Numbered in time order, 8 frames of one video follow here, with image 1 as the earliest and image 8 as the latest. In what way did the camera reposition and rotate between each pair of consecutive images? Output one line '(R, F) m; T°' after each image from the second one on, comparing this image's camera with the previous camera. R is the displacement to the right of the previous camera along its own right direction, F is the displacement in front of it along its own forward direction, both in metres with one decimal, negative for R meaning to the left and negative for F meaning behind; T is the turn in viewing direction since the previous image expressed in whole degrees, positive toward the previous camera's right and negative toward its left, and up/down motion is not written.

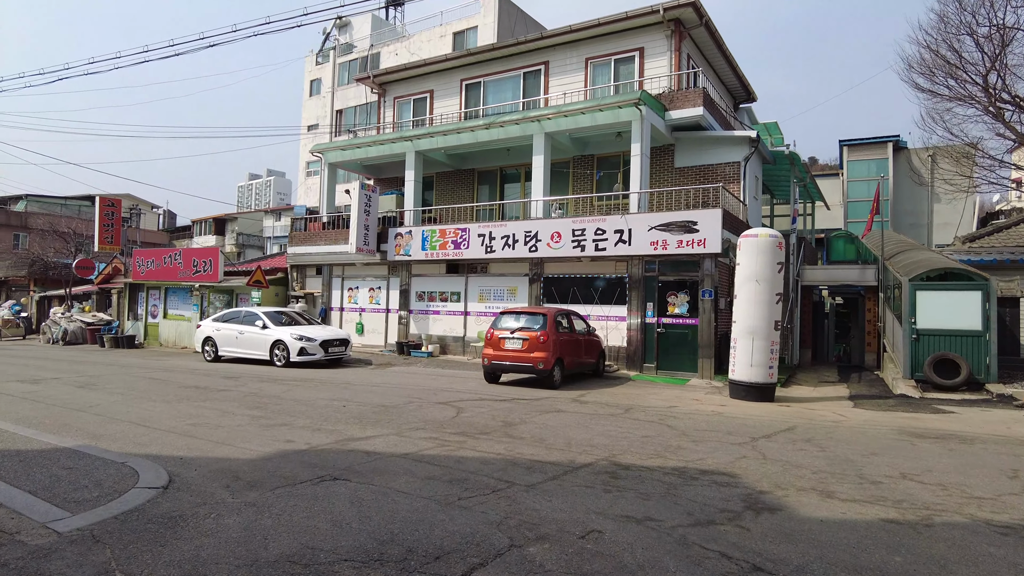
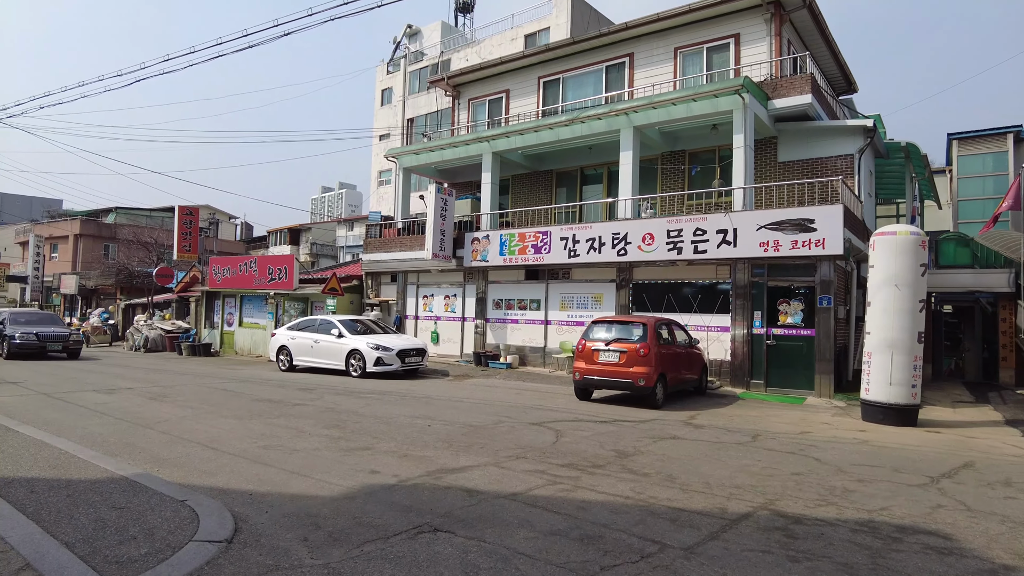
(-0.5, +1.1) m; -6°
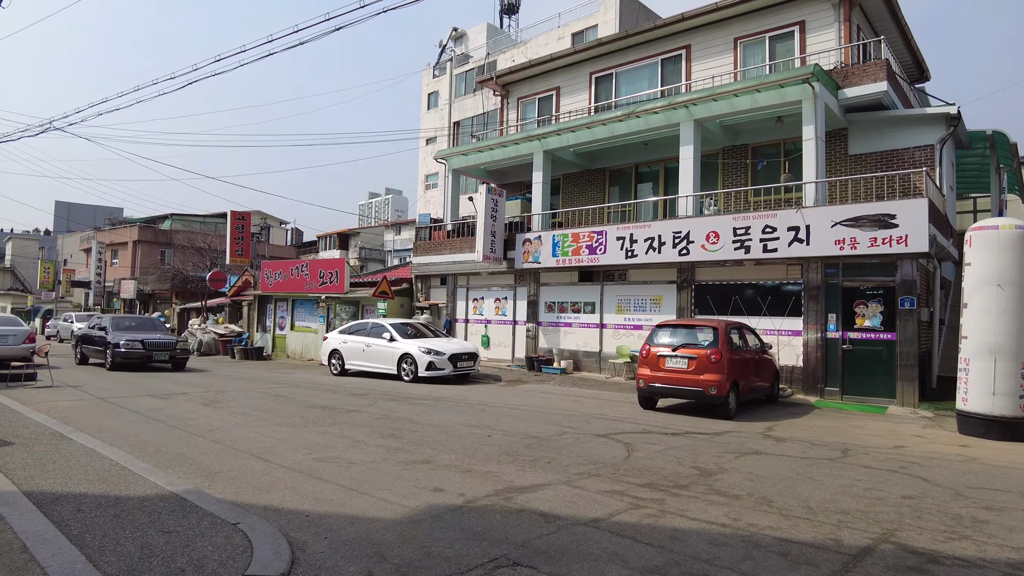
(-0.2, +0.5) m; -4°
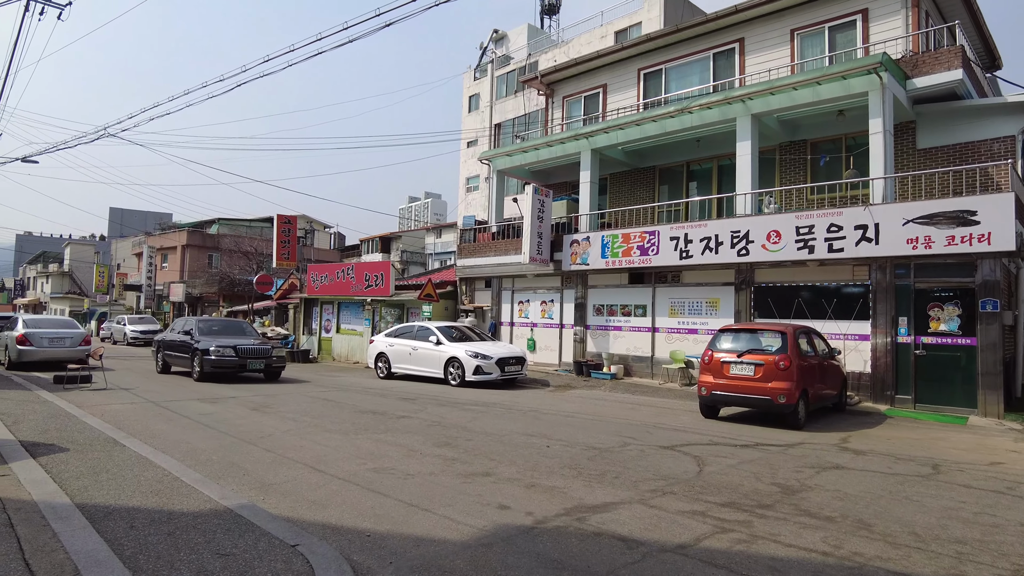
(-0.2, +0.4) m; -3°
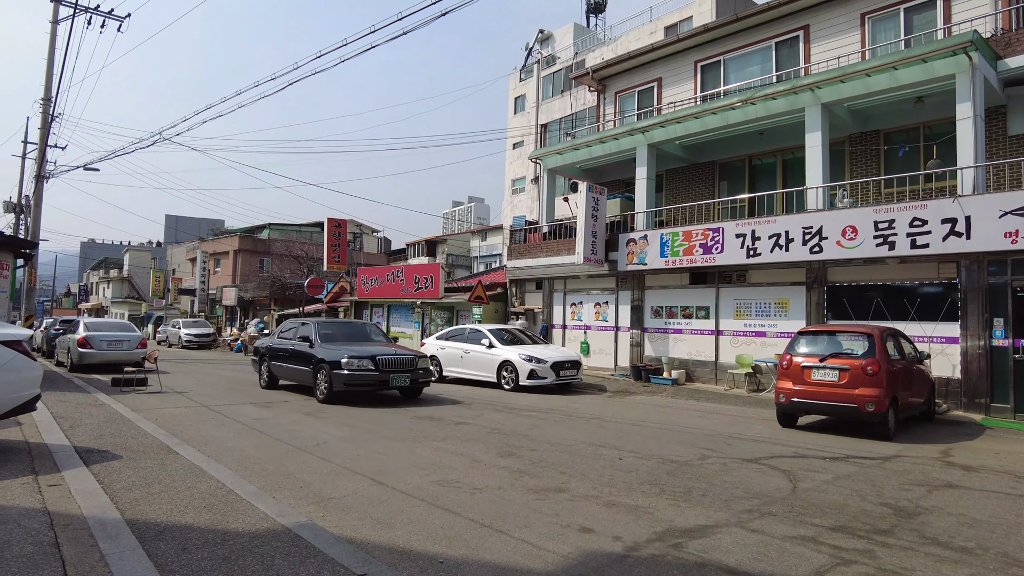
(-0.3, +0.5) m; -4°
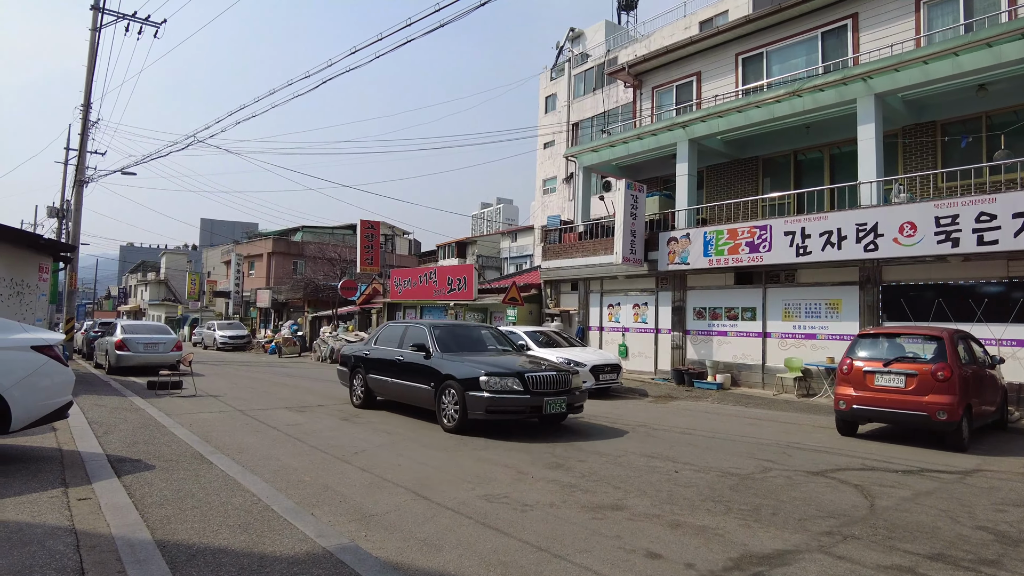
(-0.2, +0.4) m; -2°
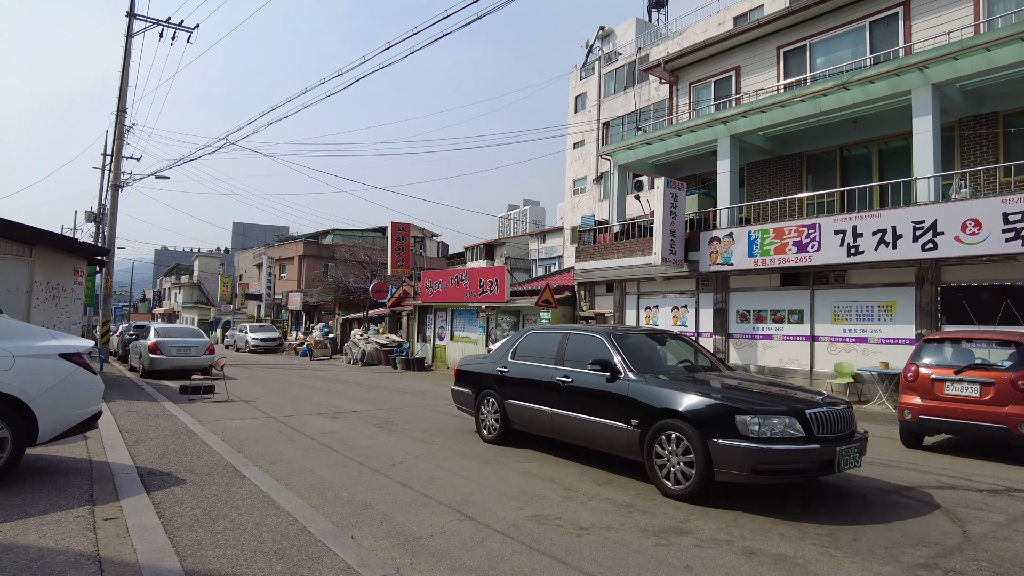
(-0.2, +0.4) m; -2°
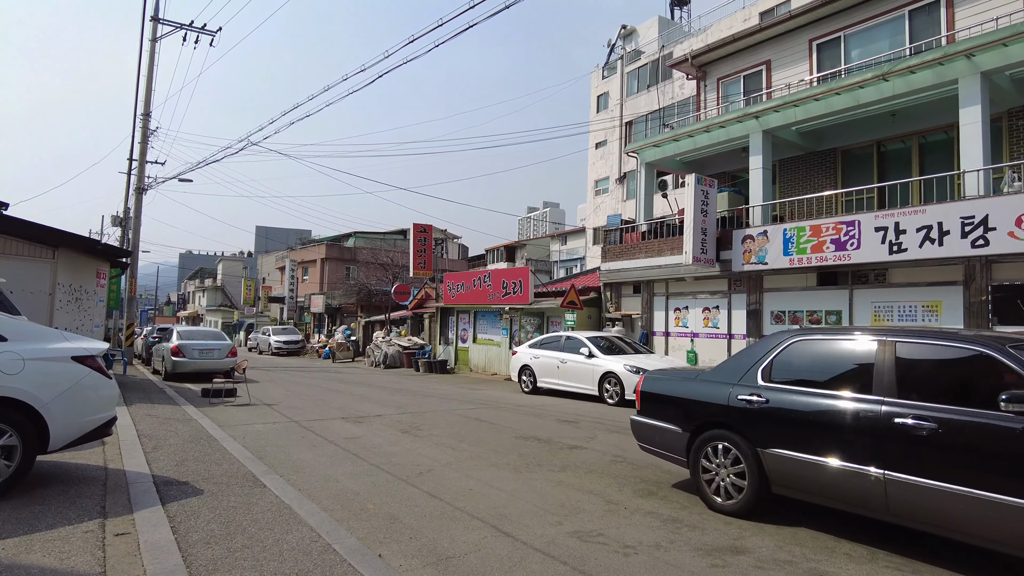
(-0.1, +0.3) m; -2°
